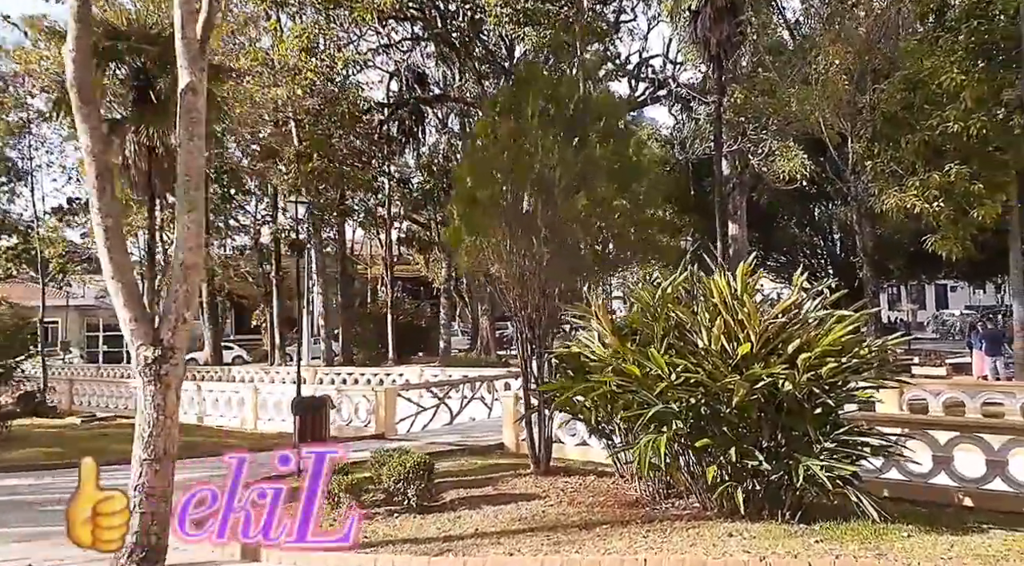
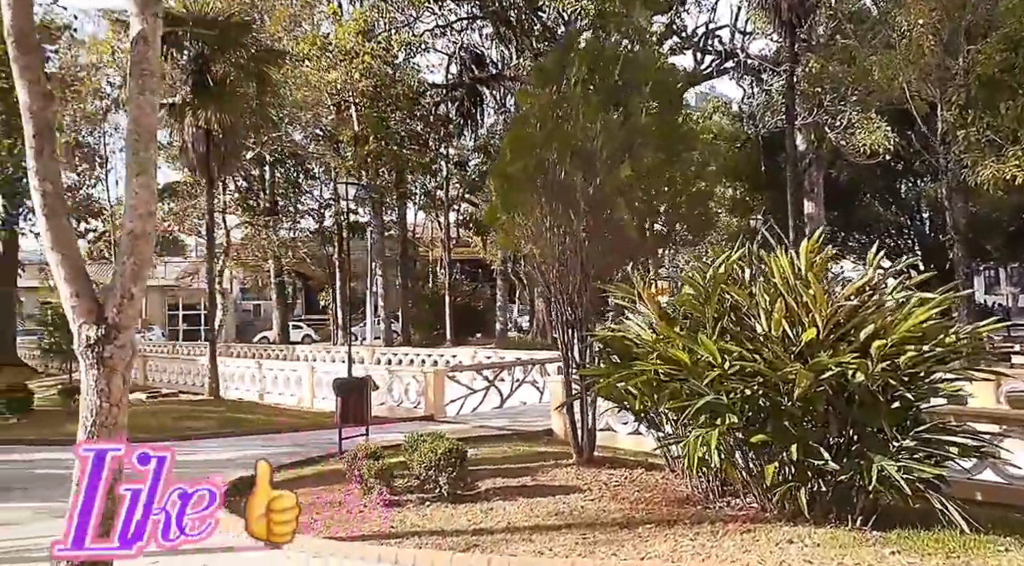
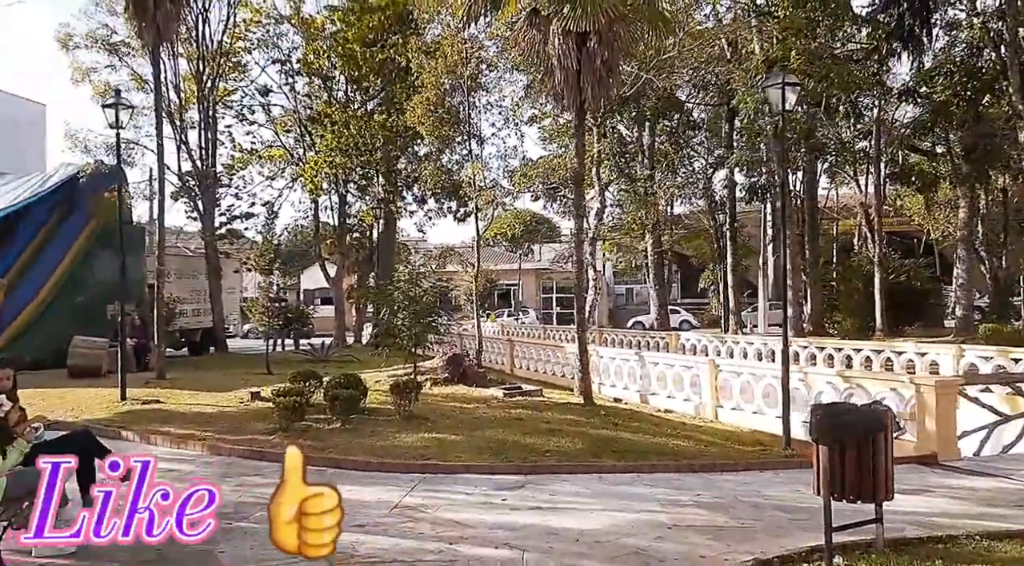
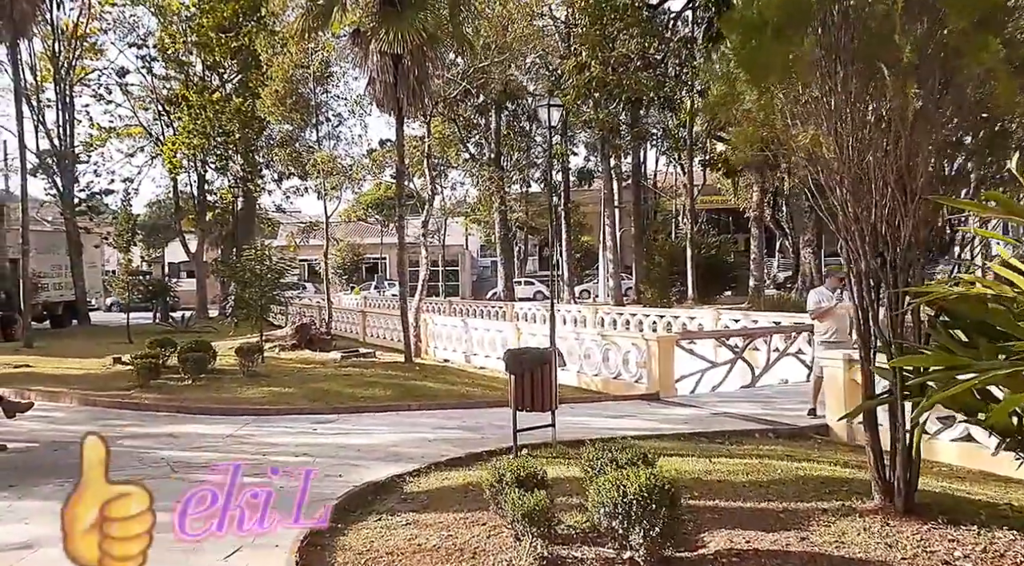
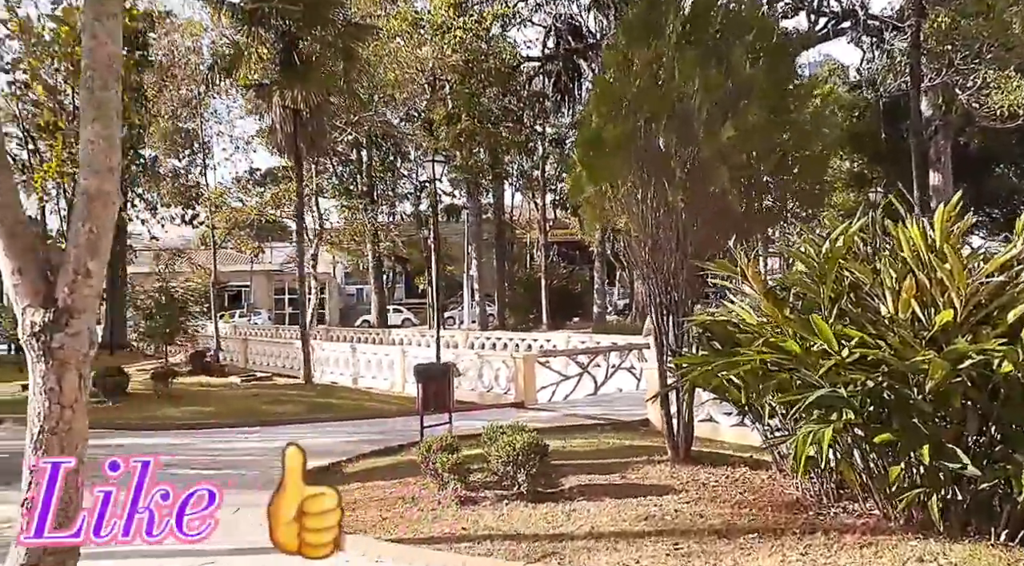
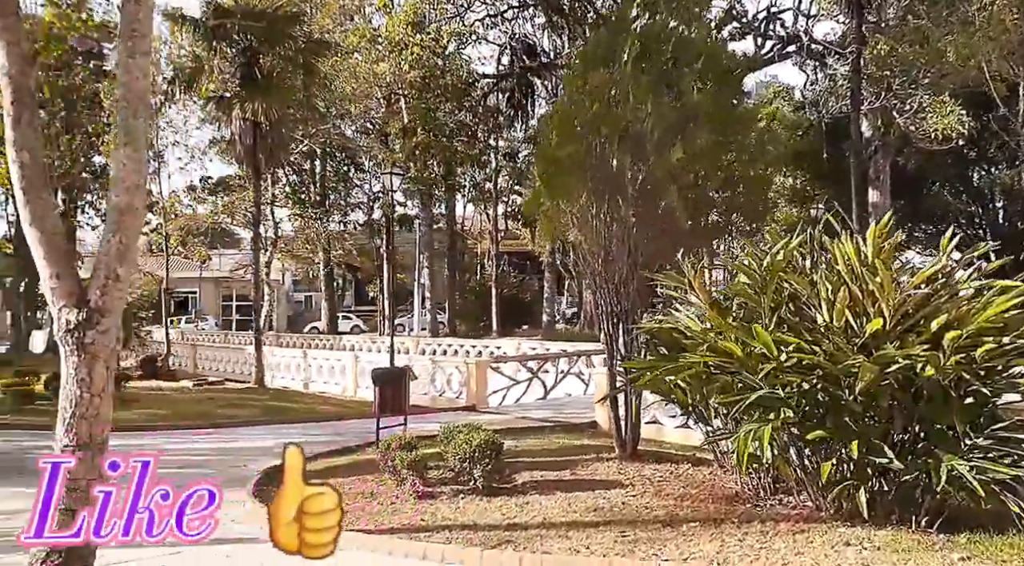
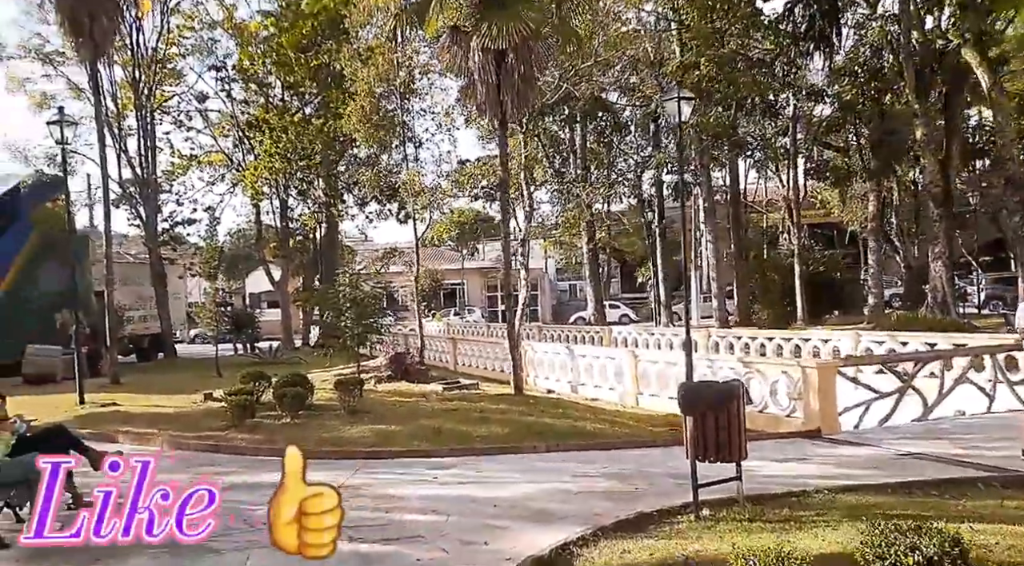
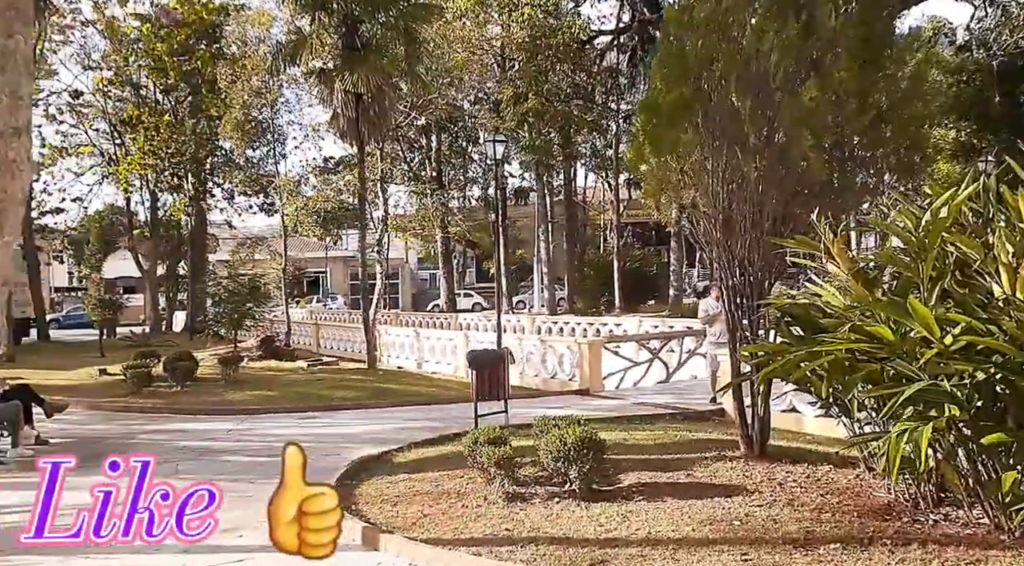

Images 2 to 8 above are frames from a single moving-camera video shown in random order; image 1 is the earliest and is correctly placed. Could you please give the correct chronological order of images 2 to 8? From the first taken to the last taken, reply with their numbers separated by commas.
2, 6, 5, 8, 4, 7, 3
